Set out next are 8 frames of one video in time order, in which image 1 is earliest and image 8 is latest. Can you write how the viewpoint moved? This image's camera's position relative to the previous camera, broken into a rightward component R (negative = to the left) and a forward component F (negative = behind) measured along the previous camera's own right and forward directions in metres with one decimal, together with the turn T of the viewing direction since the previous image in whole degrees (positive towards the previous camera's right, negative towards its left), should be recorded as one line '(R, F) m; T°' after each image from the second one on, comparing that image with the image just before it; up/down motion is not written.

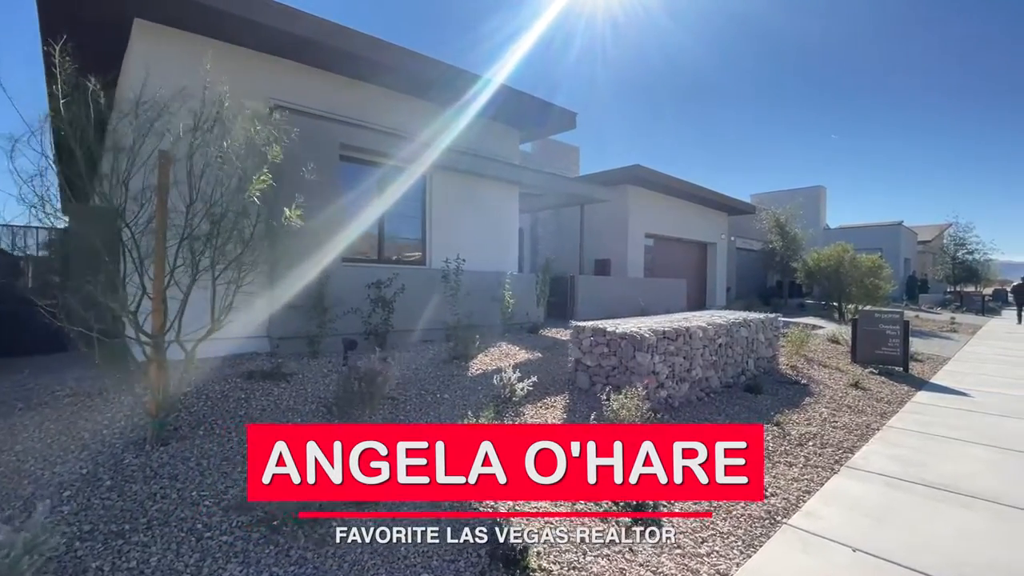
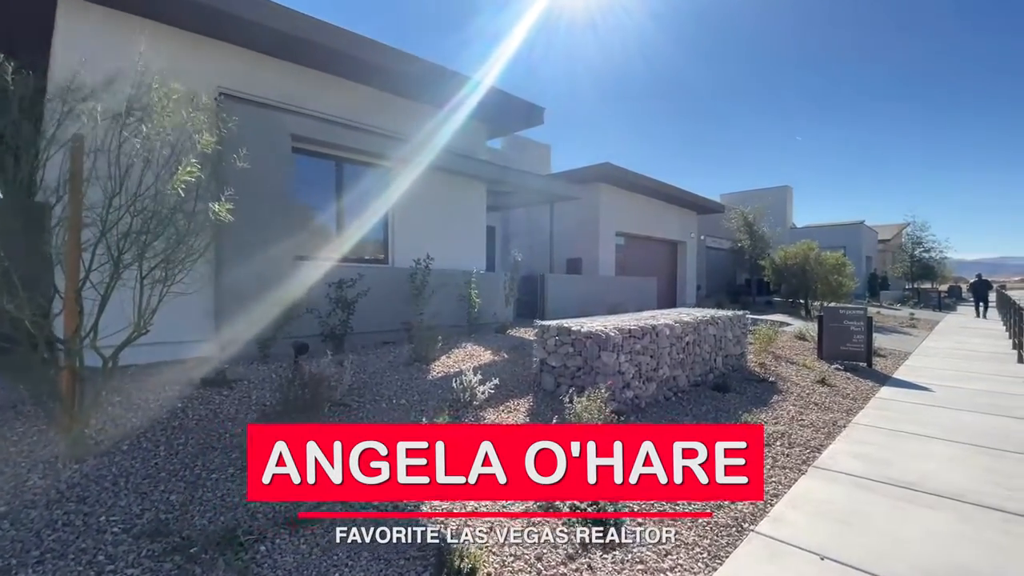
(+0.2, +0.2) m; +3°
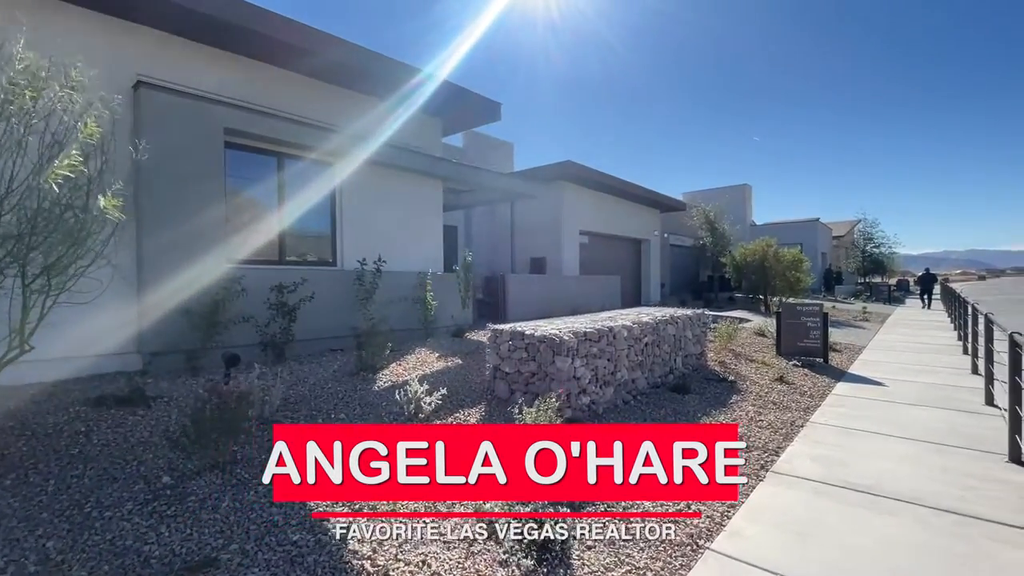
(+0.2, +0.3) m; +4°
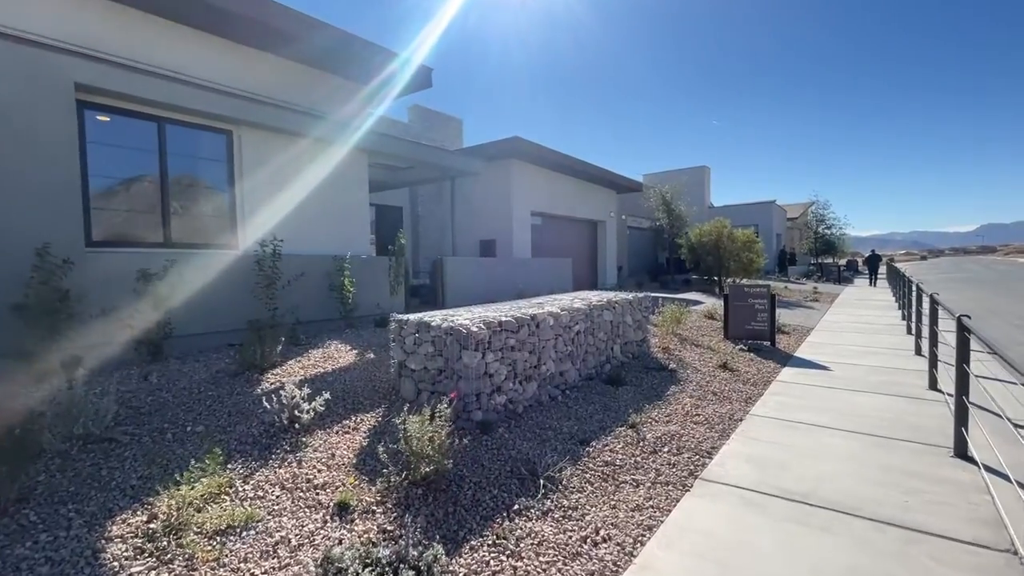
(+0.6, +0.6) m; +4°
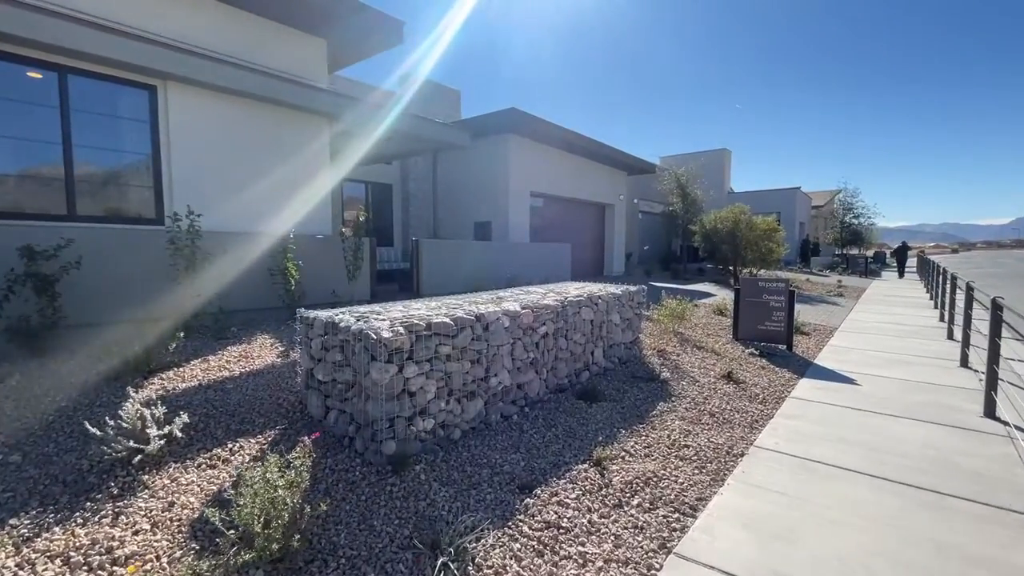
(+0.6, +1.0) m; -2°
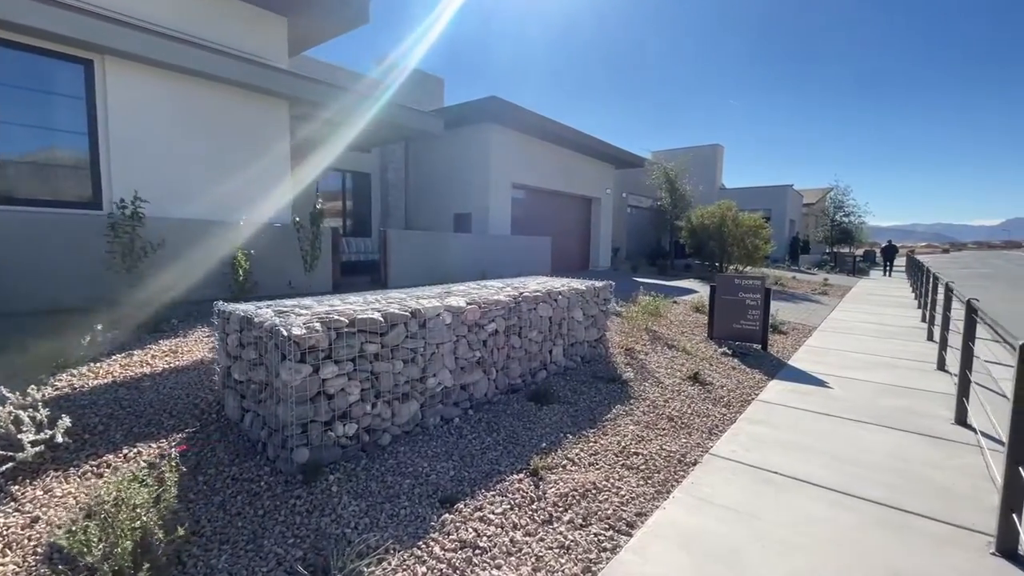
(+0.4, +0.3) m; +1°
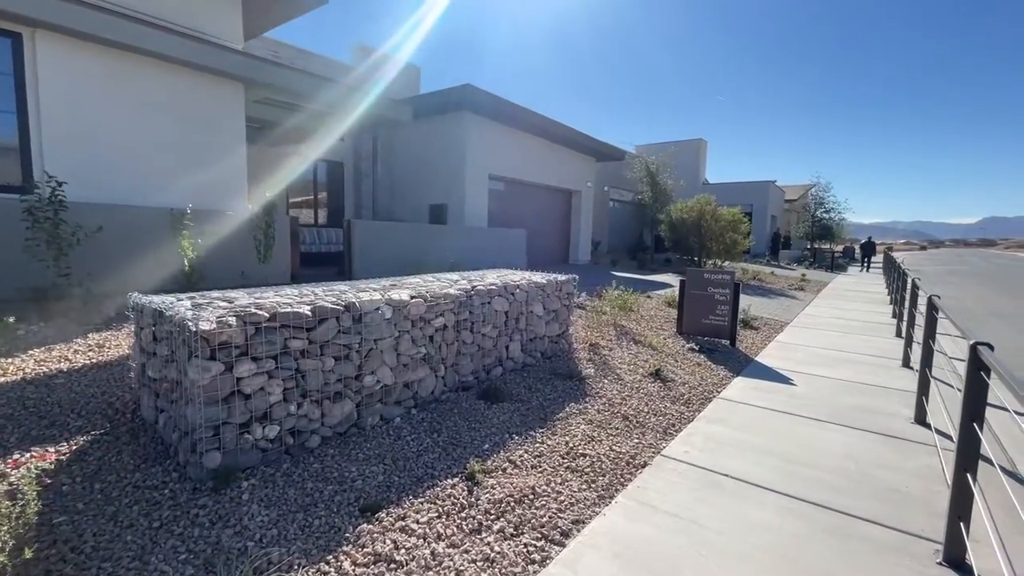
(+0.3, +0.2) m; +2°
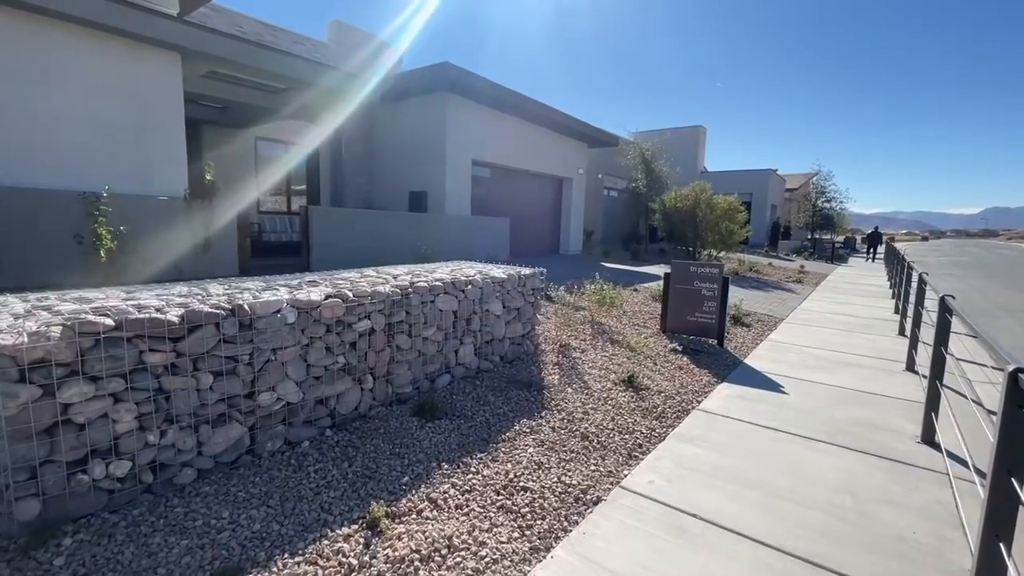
(+0.4, +0.6) m; 0°
